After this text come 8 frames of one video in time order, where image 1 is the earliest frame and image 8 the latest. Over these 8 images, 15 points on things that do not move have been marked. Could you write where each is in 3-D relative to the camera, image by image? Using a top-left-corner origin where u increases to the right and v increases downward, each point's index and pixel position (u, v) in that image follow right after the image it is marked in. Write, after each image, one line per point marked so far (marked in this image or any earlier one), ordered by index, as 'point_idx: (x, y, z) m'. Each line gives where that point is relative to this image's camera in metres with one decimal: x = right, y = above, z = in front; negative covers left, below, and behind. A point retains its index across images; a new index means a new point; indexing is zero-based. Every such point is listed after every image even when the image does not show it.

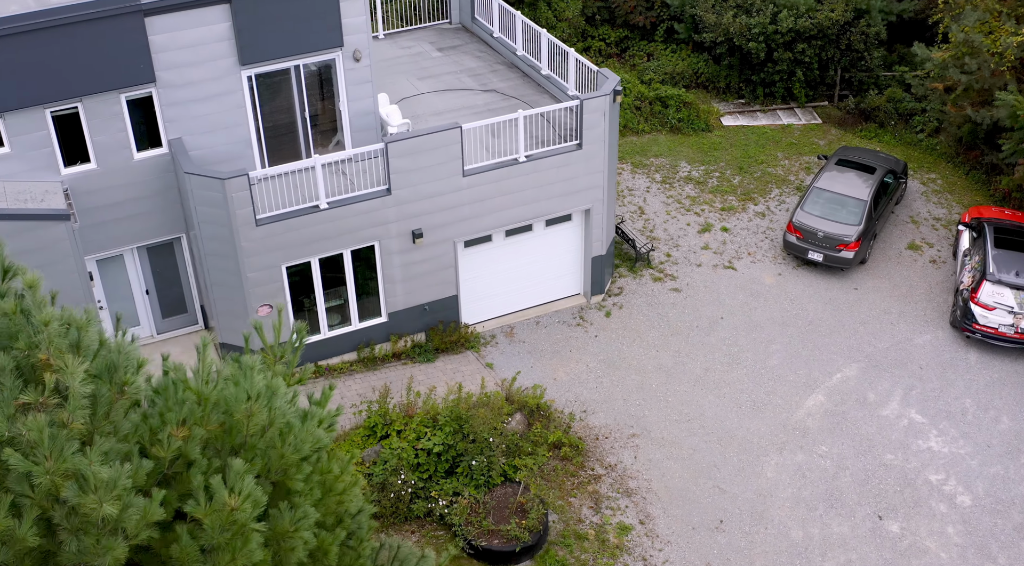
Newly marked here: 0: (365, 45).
0: (-2.6, +4.3, +17.1) m
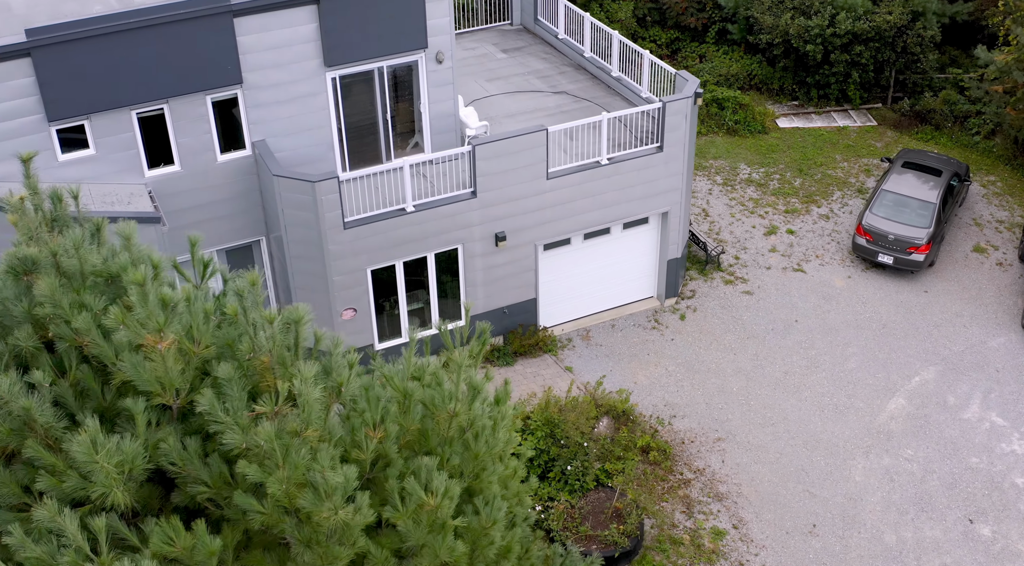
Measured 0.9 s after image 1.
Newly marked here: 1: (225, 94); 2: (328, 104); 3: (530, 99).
0: (-1.1, +4.2, +17.0) m
1: (-4.8, +3.2, +16.0) m
2: (-3.2, +3.1, +16.7) m
3: (+0.4, +3.8, +19.5) m
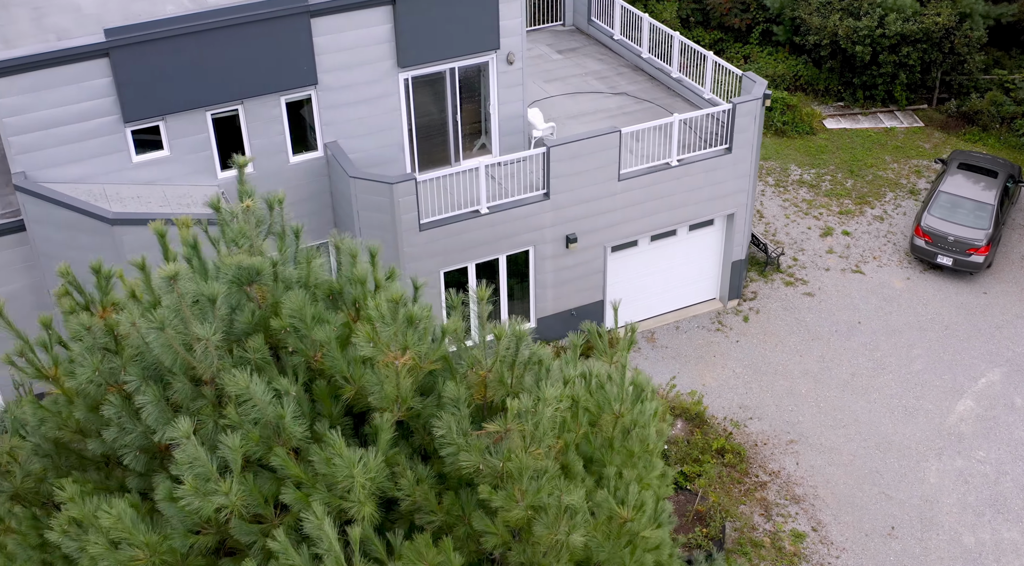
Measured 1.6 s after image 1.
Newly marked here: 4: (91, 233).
0: (+0.1, +4.2, +16.9) m
1: (-3.6, +3.2, +15.9) m
2: (-1.9, +3.1, +16.6) m
3: (+1.6, +3.7, +19.4) m
4: (-6.5, +0.8, +14.7) m
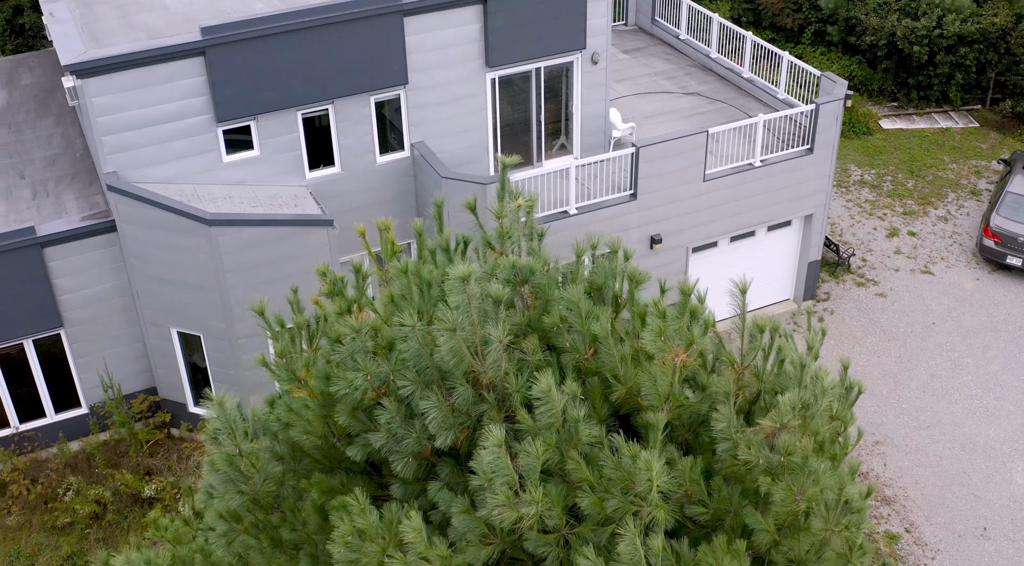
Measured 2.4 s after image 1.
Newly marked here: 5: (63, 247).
0: (+1.6, +4.2, +16.8) m
1: (-2.0, +3.1, +15.8) m
2: (-0.4, +3.1, +16.5) m
3: (+3.1, +3.7, +19.4) m
4: (-5.0, +0.8, +14.5) m
5: (-7.1, +0.6, +15.0) m
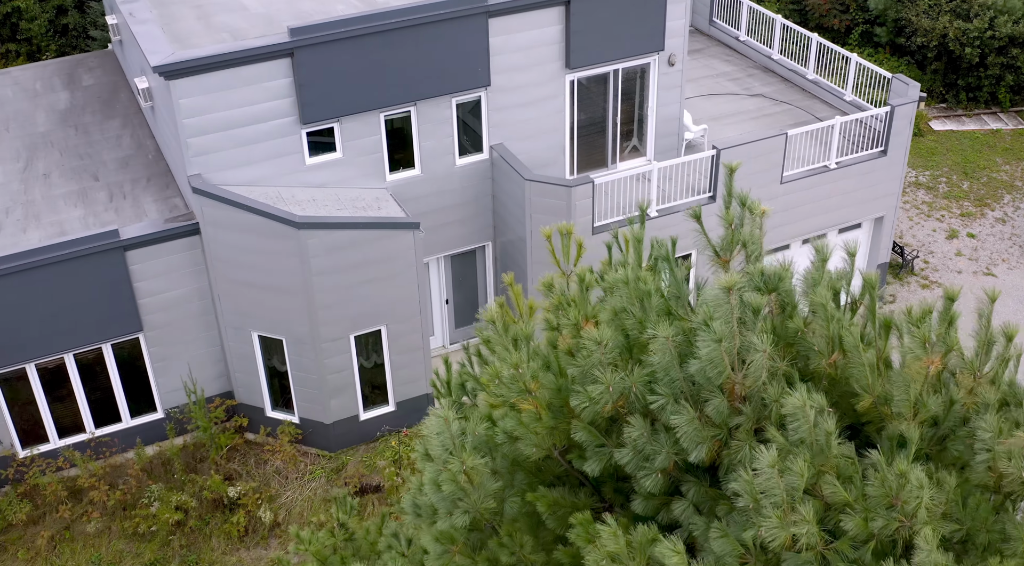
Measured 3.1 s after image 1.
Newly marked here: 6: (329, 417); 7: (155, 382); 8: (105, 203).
0: (+3.0, +4.1, +16.8) m
1: (-0.7, +3.1, +15.7) m
2: (+0.9, +3.0, +16.4) m
3: (+4.4, +3.7, +19.3) m
4: (-3.6, +0.7, +14.4) m
5: (-5.7, +0.5, +14.9) m
6: (-3.0, -2.2, +15.7) m
7: (-6.0, -1.7, +15.9) m
8: (-6.7, +1.3, +15.6) m
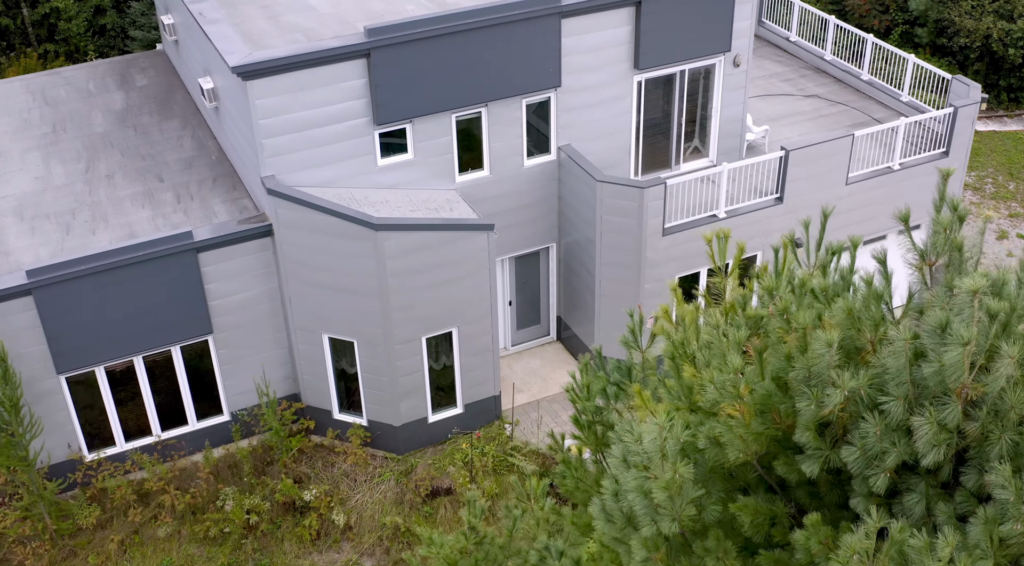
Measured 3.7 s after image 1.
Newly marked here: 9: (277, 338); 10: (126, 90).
0: (+4.1, +4.1, +16.7) m
1: (+0.5, +3.1, +15.6) m
2: (+2.1, +3.0, +16.3) m
3: (+5.5, +3.7, +19.3) m
4: (-2.5, +0.7, +14.3) m
5: (-4.6, +0.5, +14.8) m
6: (-1.9, -2.2, +15.7) m
7: (-4.8, -1.7, +15.8) m
8: (-5.5, +1.3, +15.5) m
9: (-3.9, -0.9, +15.9) m
10: (-7.6, +3.8, +18.7) m
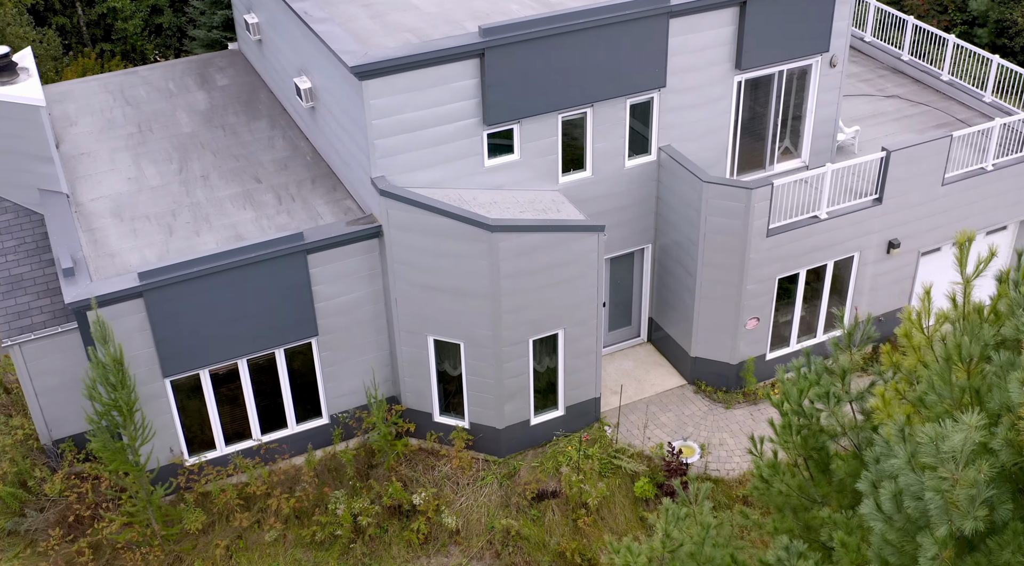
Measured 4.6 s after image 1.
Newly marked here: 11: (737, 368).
0: (+5.8, +4.1, +16.7) m
1: (+2.1, +3.0, +15.5) m
2: (+3.7, +3.0, +16.3) m
3: (+7.2, +3.7, +19.3) m
4: (-0.7, +0.6, +14.2) m
5: (-2.8, +0.4, +14.6) m
6: (-0.2, -2.3, +15.5) m
7: (-3.1, -1.7, +15.7) m
8: (-3.8, +1.3, +15.4) m
9: (-2.2, -0.9, +15.7) m
10: (-5.9, +3.8, +18.5) m
11: (+3.9, -1.5, +16.6) m
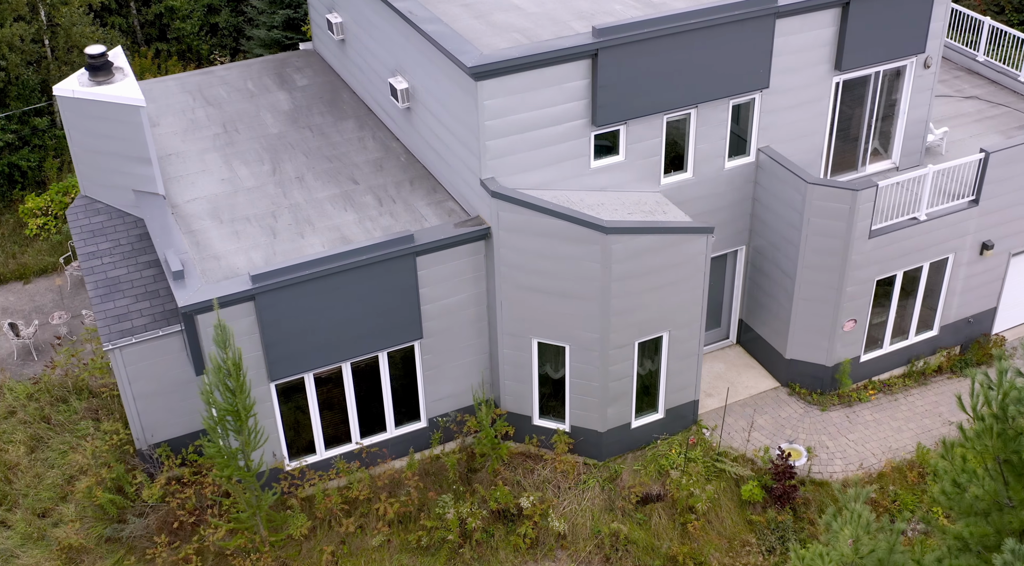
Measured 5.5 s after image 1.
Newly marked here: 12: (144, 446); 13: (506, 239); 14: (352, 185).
0: (+7.4, +4.1, +16.7) m
1: (+3.8, +3.0, +15.5) m
2: (+5.4, +3.0, +16.2) m
3: (+8.8, +3.6, +19.3) m
4: (+0.9, +0.6, +14.1) m
5: (-1.2, +0.4, +14.5) m
6: (+1.5, -2.3, +15.4) m
7: (-1.5, -1.8, +15.5) m
8: (-2.2, +1.2, +15.2) m
9: (-0.6, -1.0, +15.6) m
10: (-4.3, +3.7, +18.3) m
11: (+5.6, -1.5, +16.5) m
12: (-5.9, -2.6, +15.2) m
13: (-0.1, +0.7, +14.4) m
14: (-2.7, +1.6, +15.7) m
